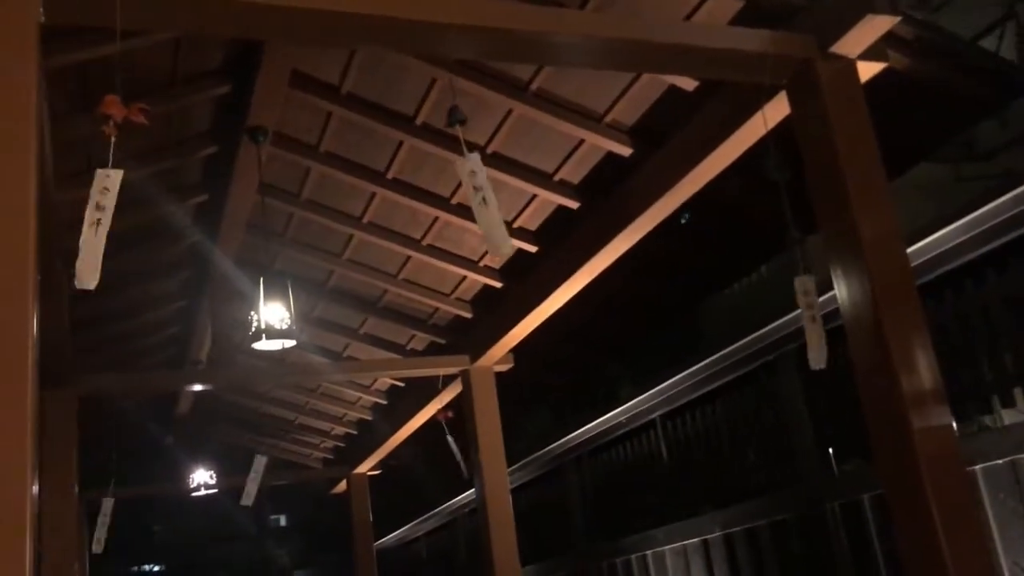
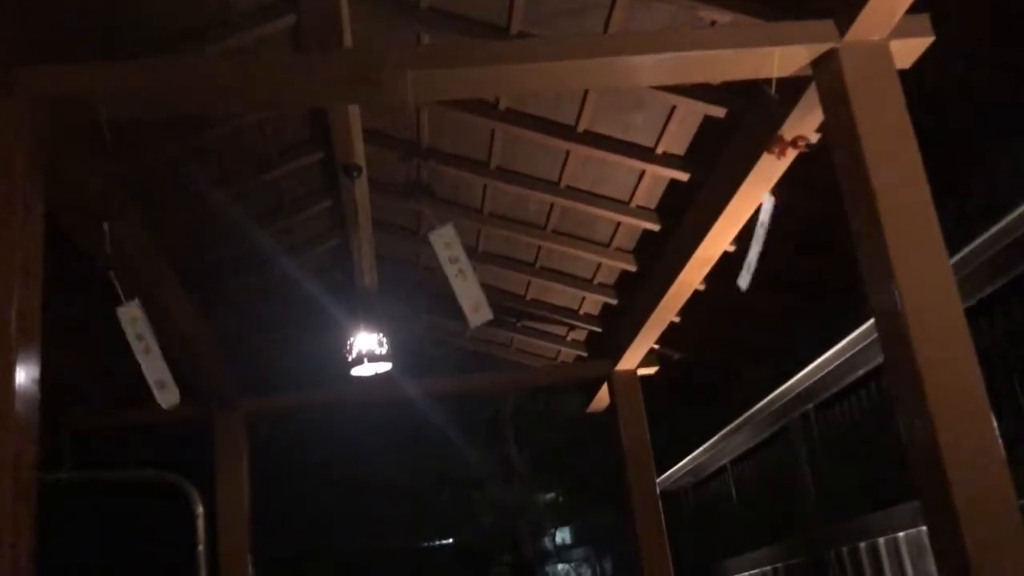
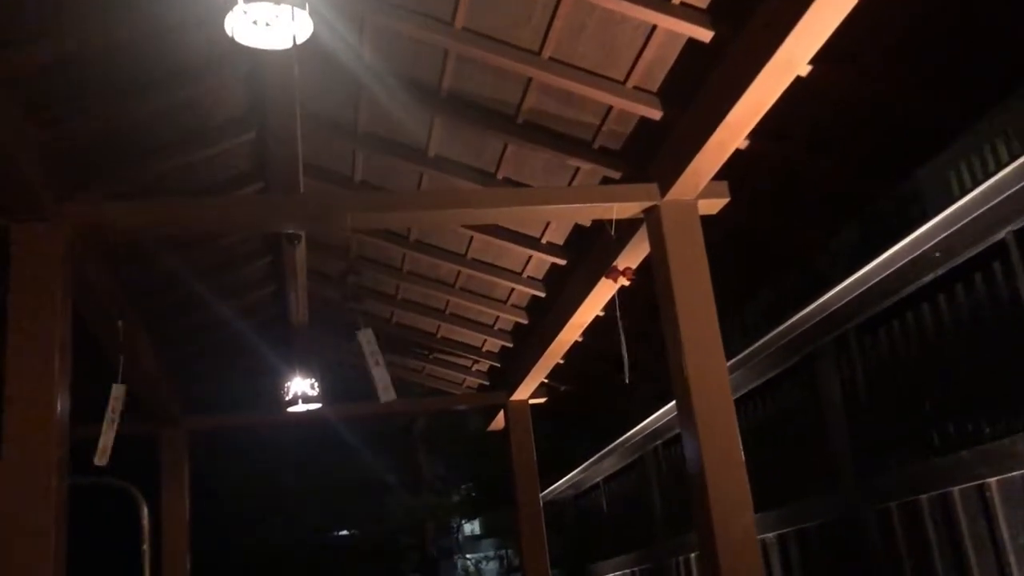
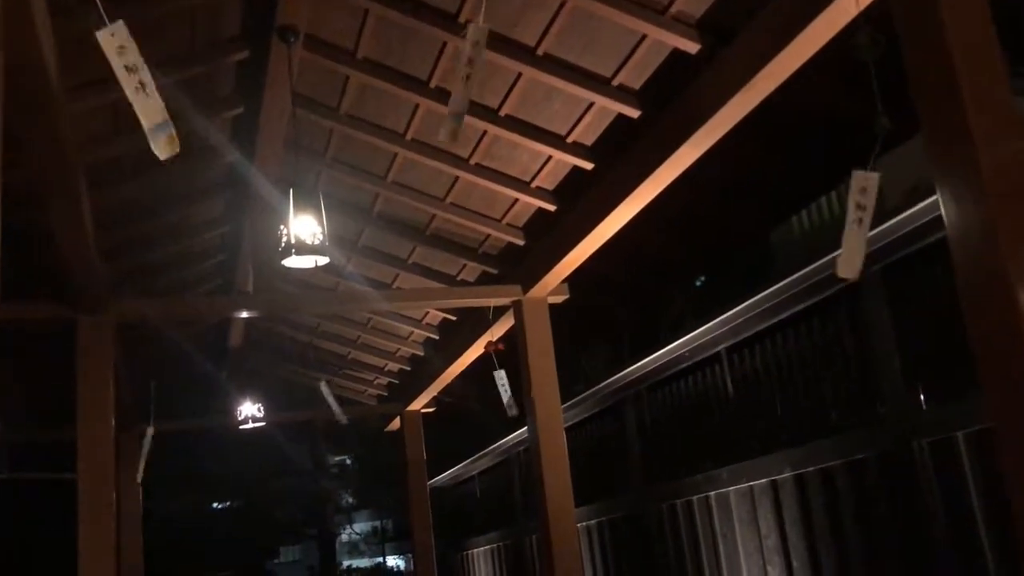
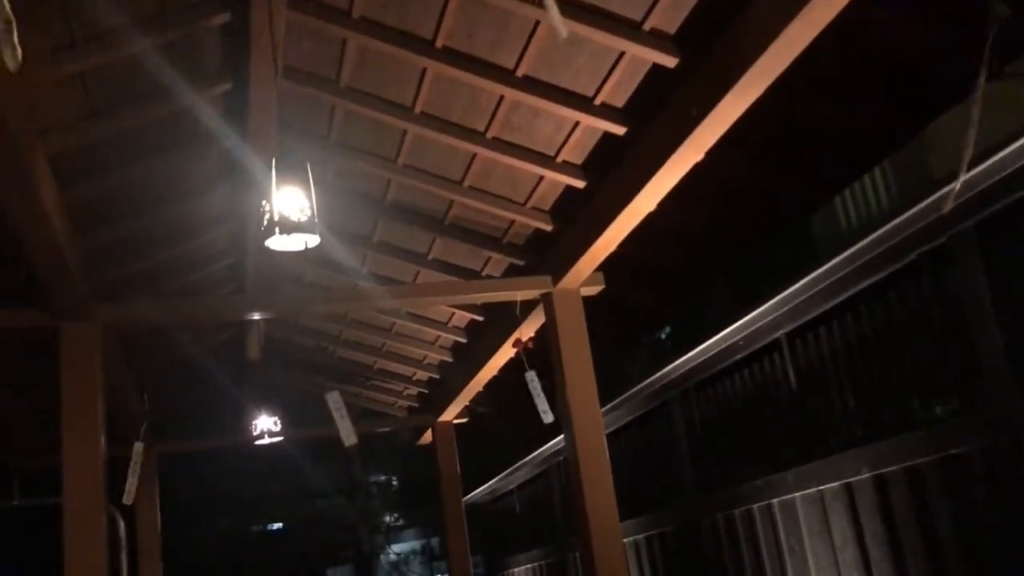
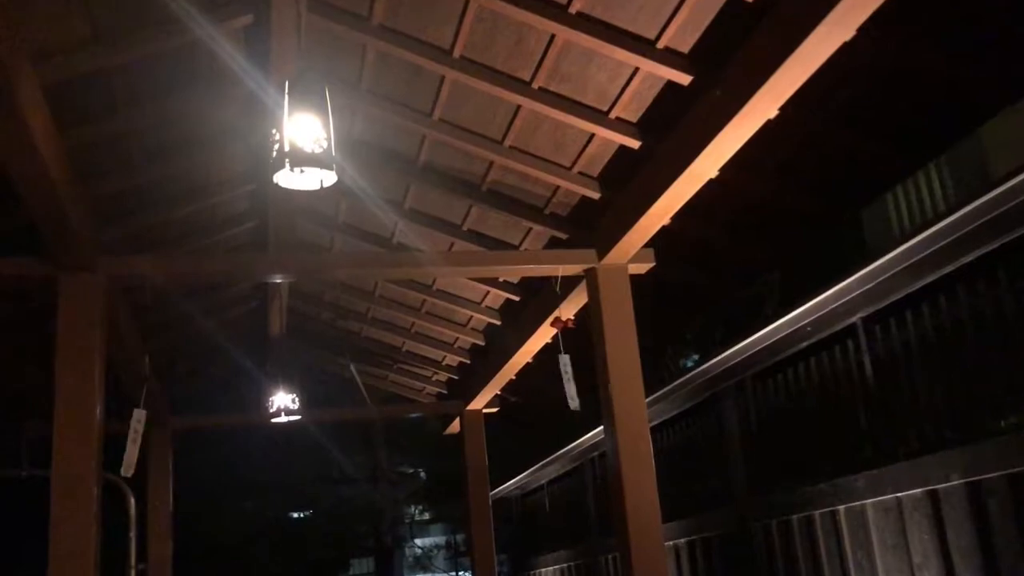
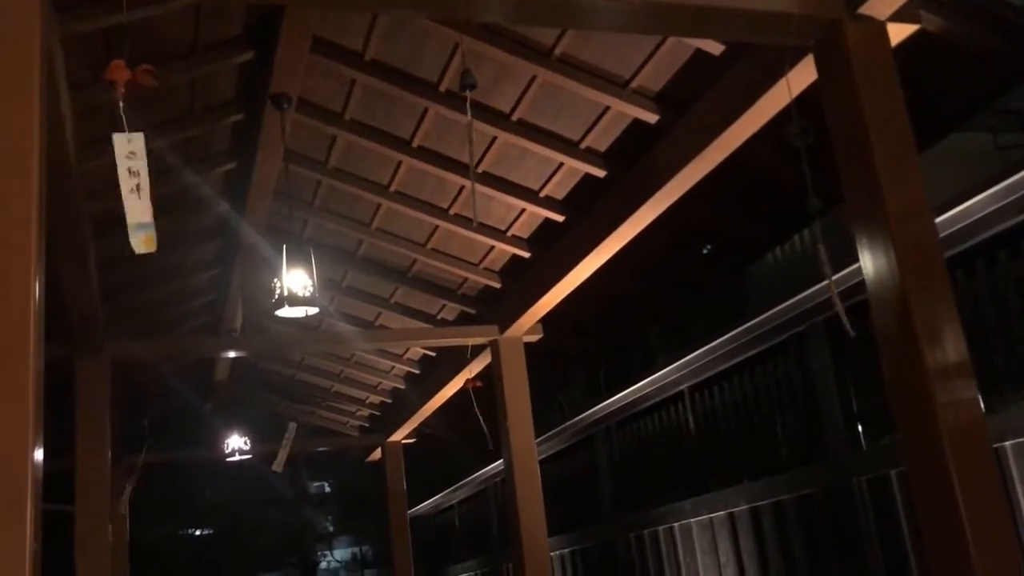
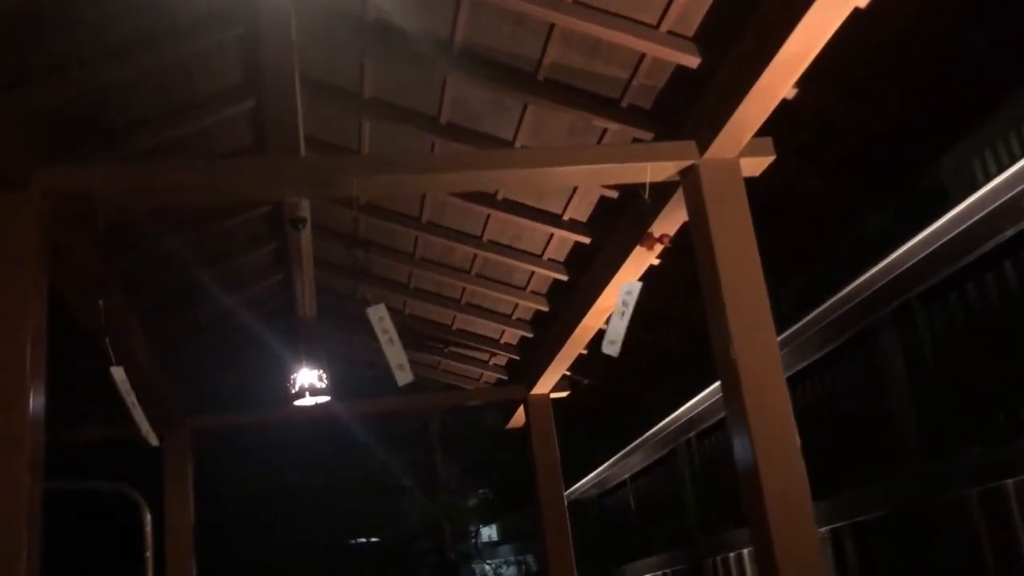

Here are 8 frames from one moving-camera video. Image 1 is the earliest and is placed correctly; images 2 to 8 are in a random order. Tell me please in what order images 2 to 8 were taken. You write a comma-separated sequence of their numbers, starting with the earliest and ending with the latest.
7, 4, 5, 6, 3, 8, 2
